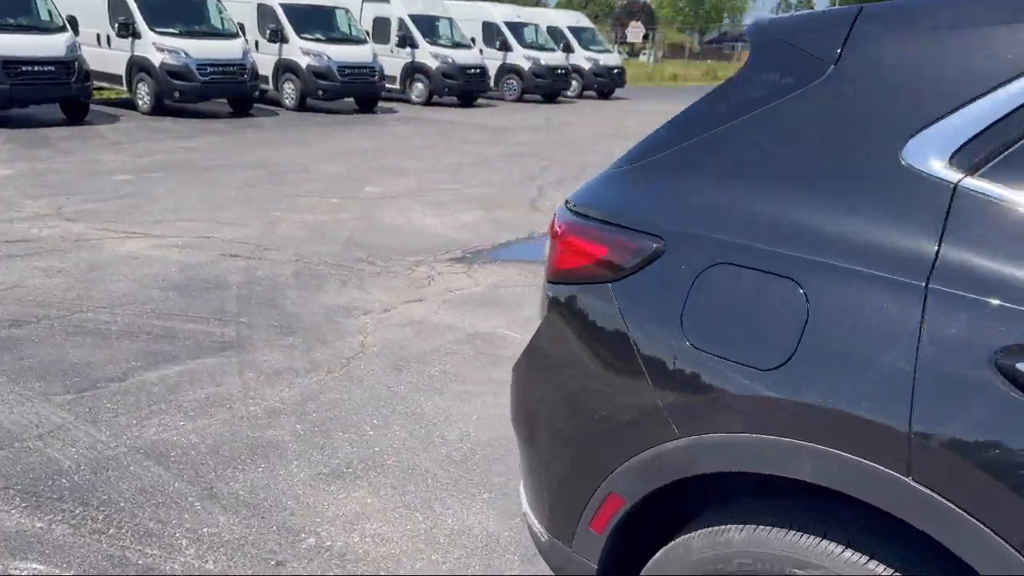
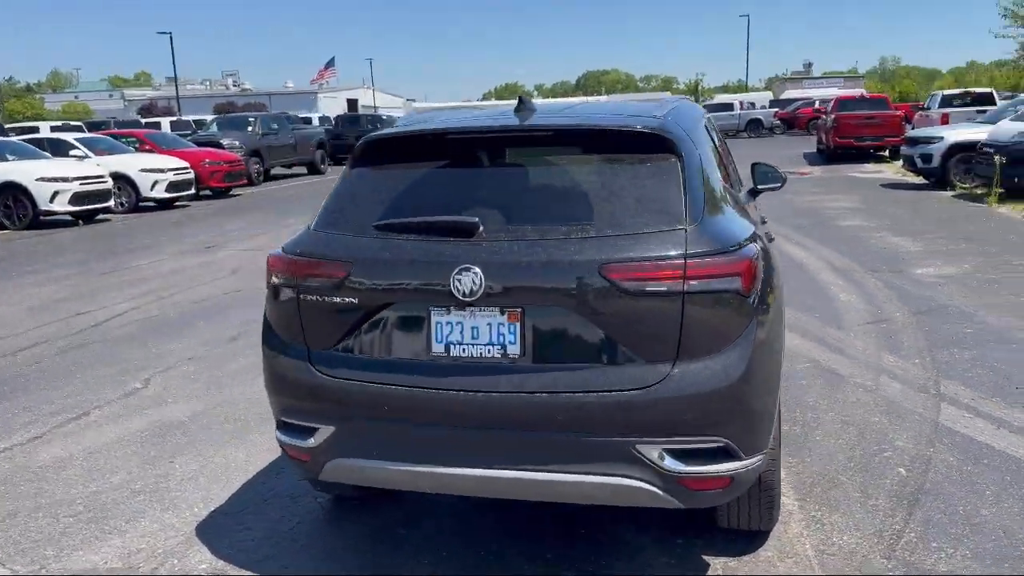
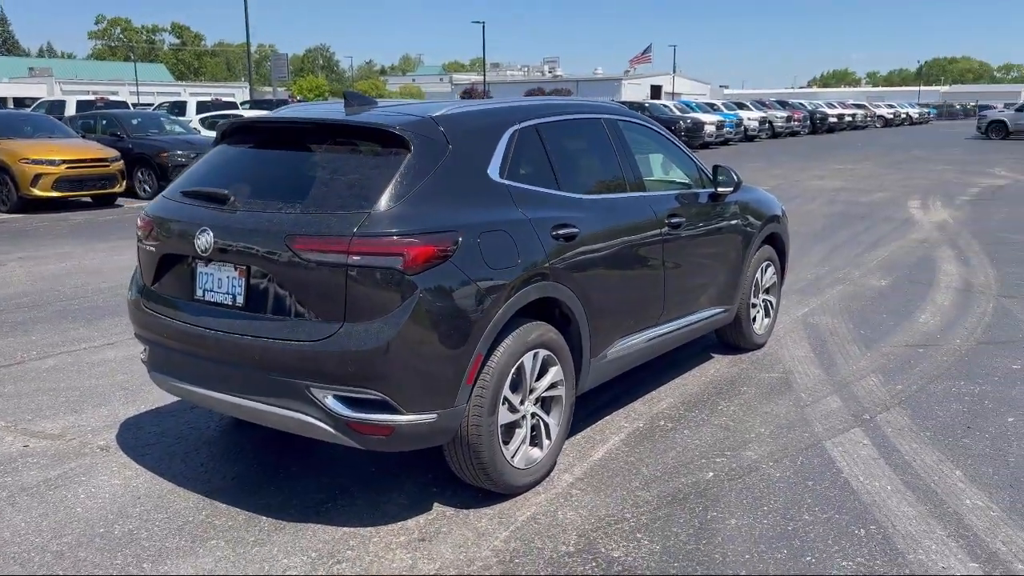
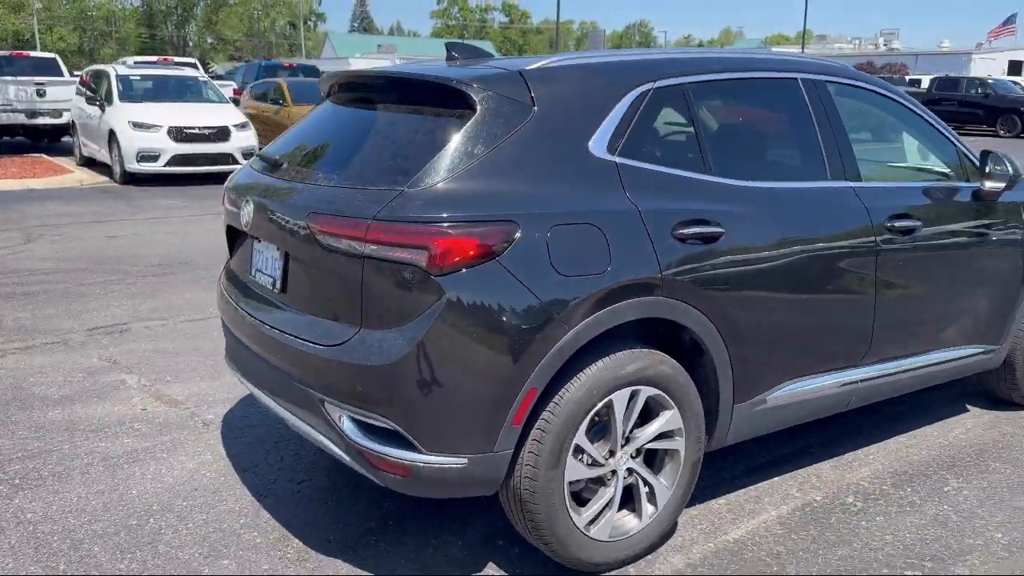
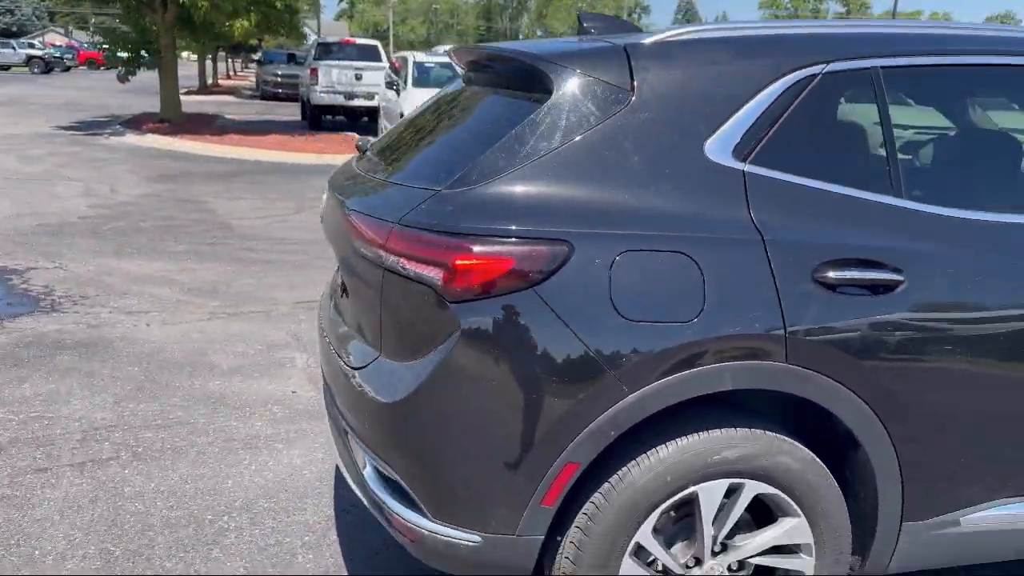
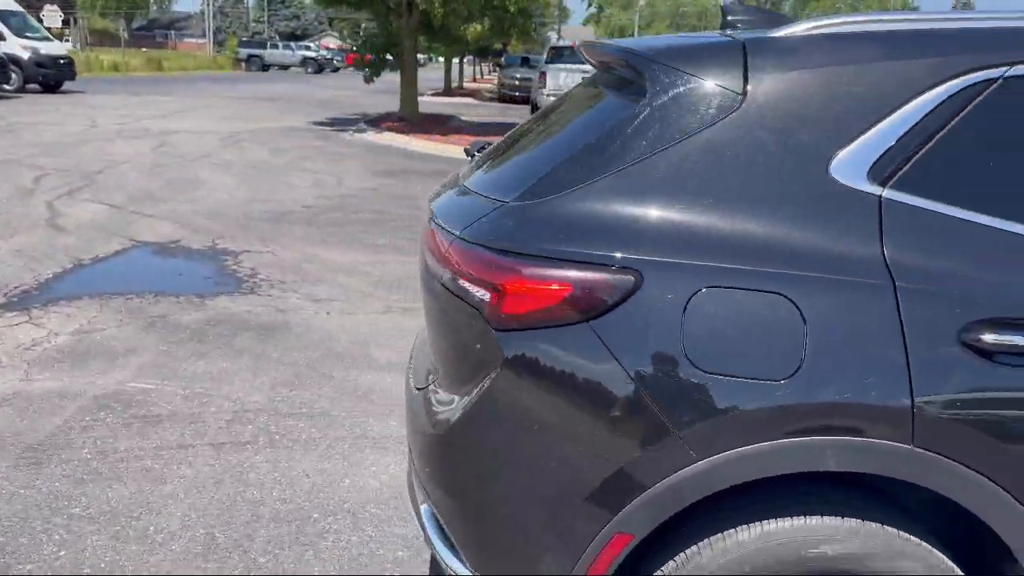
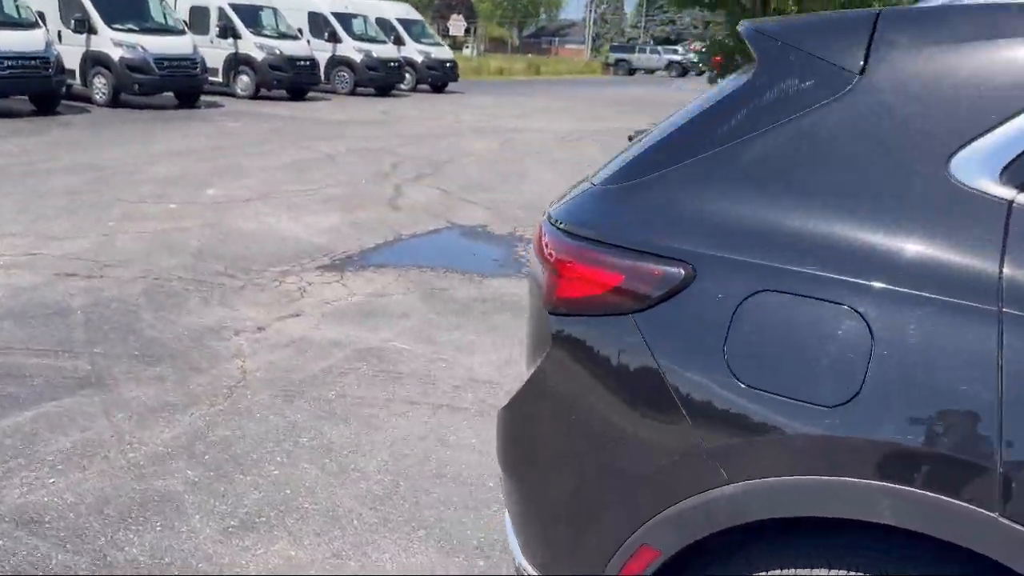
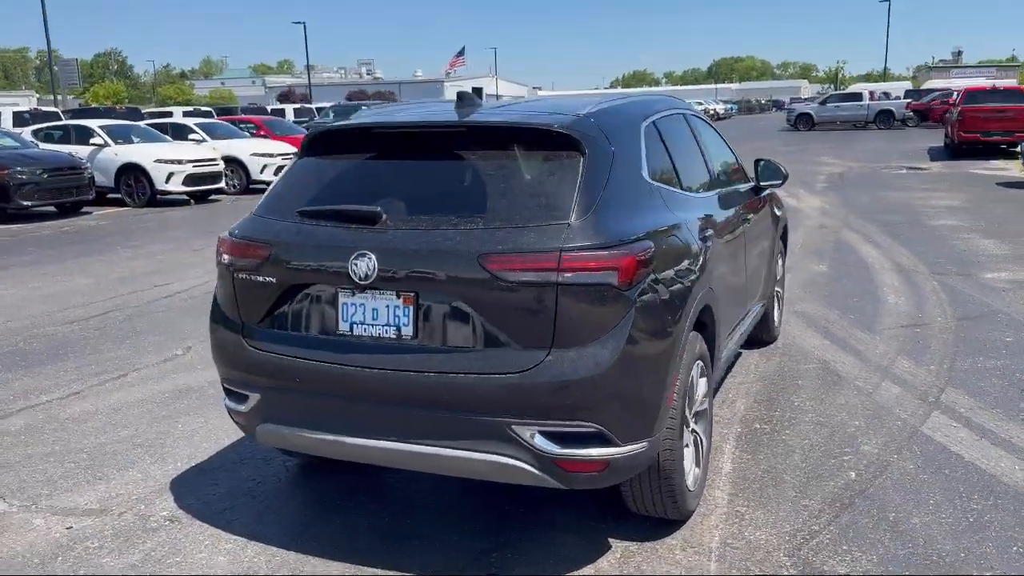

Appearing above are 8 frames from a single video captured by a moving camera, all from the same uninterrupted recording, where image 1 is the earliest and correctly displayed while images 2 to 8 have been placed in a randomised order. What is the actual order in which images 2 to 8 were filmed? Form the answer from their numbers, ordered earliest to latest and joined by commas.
7, 6, 5, 4, 3, 8, 2
